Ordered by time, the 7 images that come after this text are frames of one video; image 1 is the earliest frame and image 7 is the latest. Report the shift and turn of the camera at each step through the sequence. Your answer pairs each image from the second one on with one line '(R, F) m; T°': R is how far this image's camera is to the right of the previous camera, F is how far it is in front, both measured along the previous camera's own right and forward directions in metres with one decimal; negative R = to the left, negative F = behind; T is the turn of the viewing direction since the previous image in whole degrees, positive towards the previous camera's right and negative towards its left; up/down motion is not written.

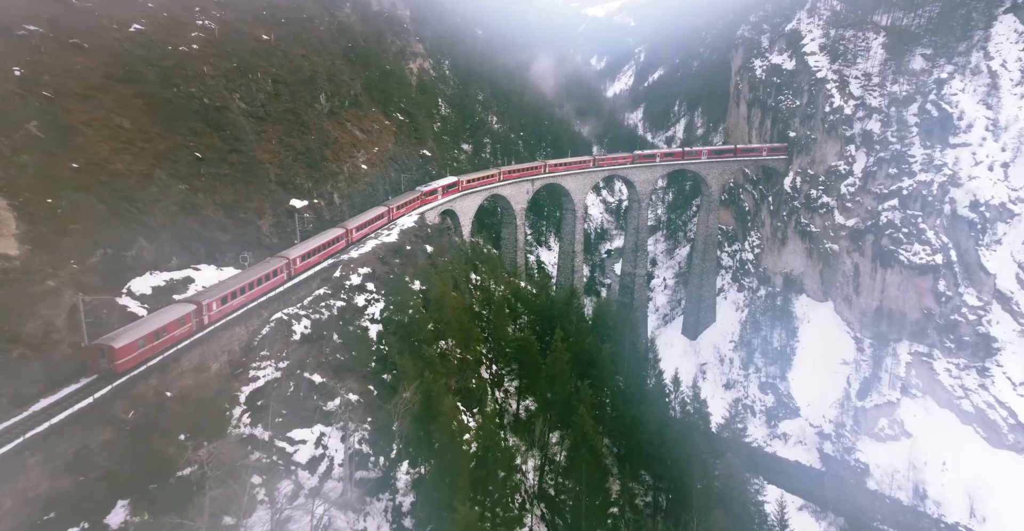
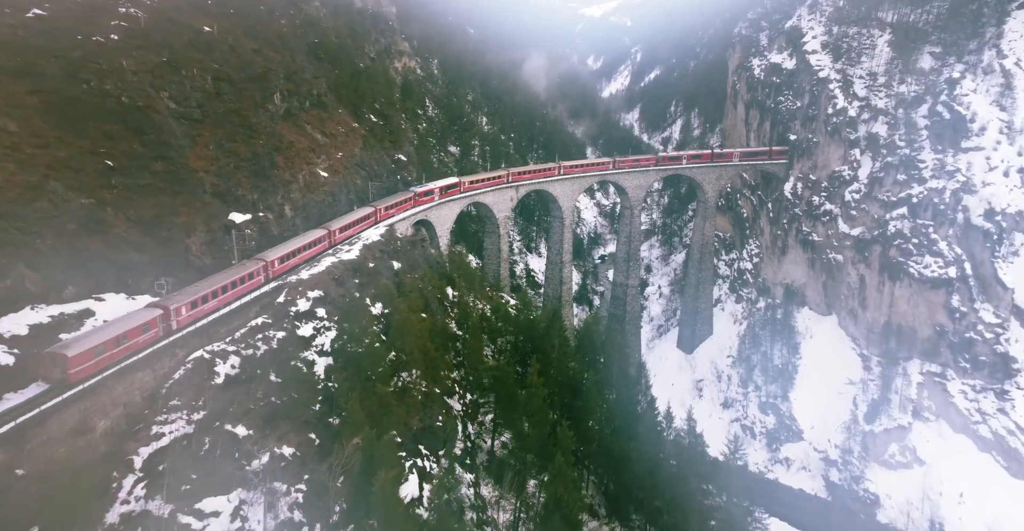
(+1.0, +2.9) m; 0°
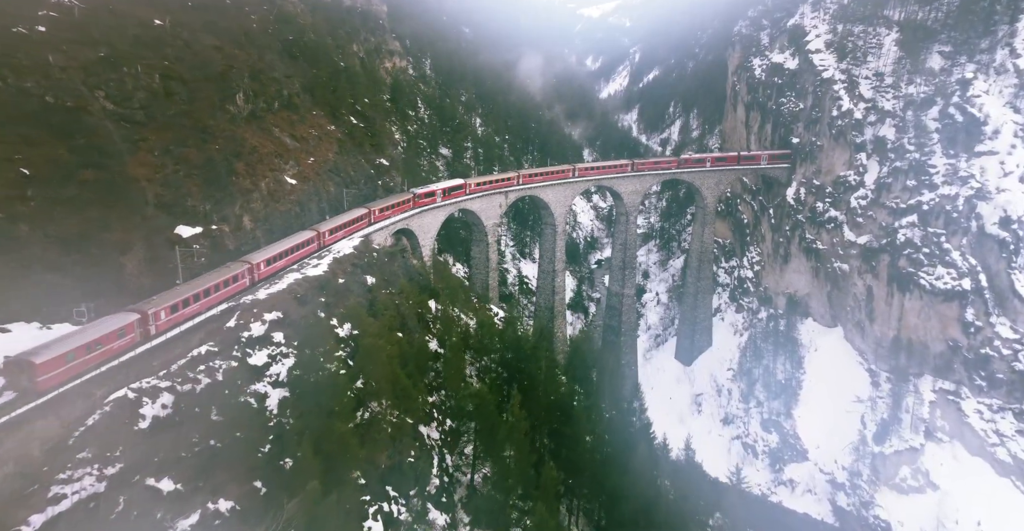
(+0.7, +2.1) m; 0°
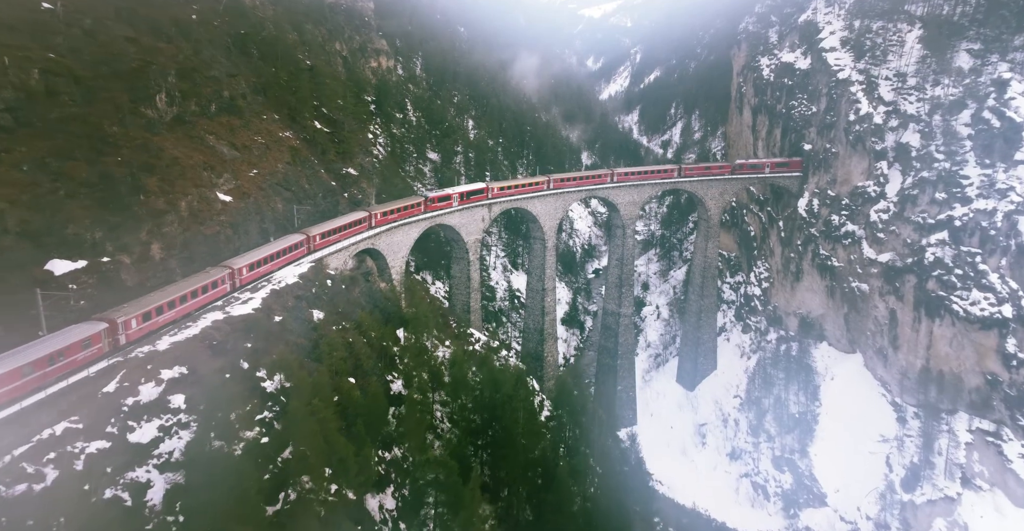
(+1.1, +3.9) m; 0°
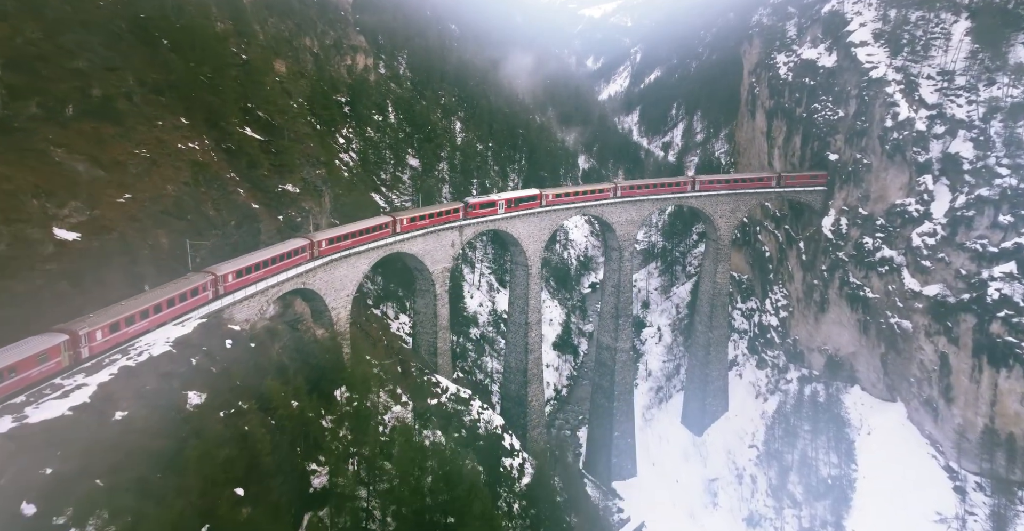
(+1.3, +6.0) m; 0°
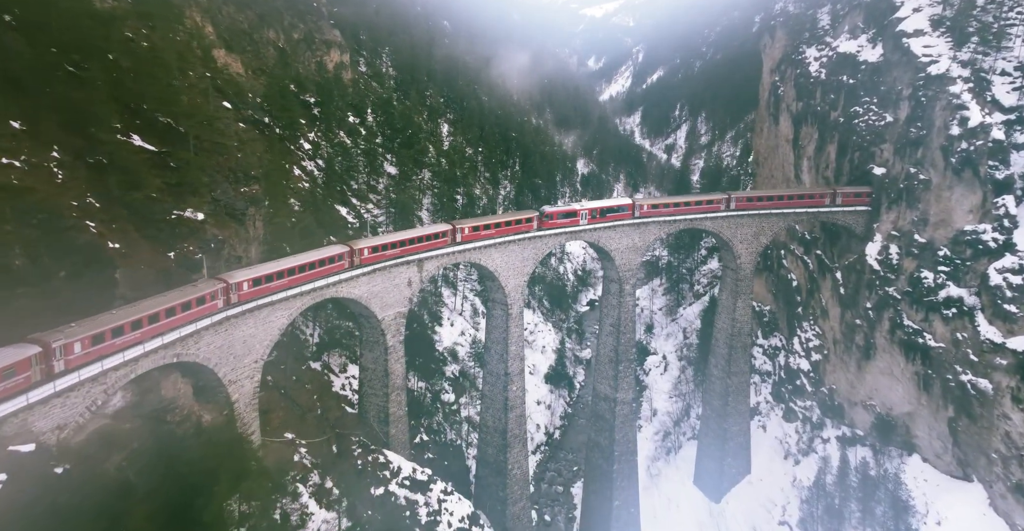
(+1.2, +6.6) m; 0°
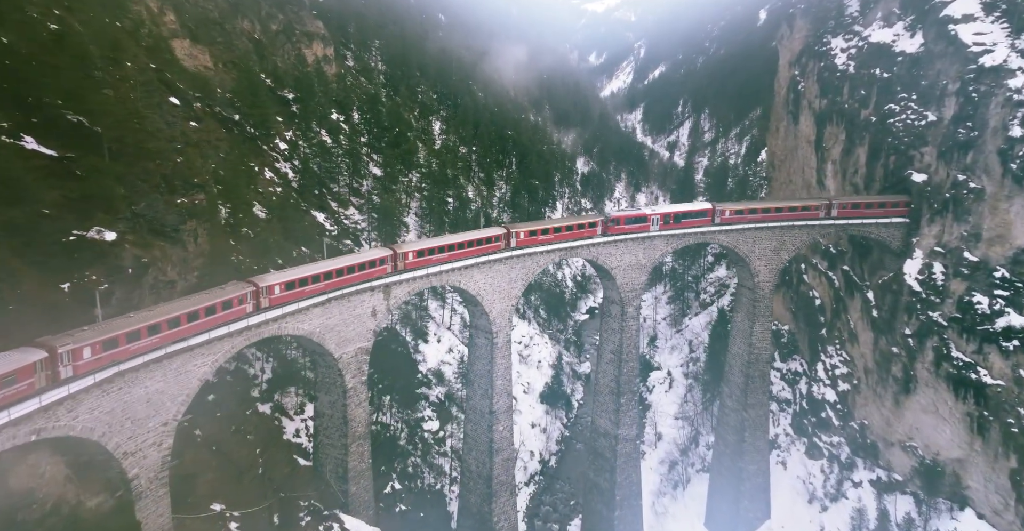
(+0.7, +4.0) m; 0°
